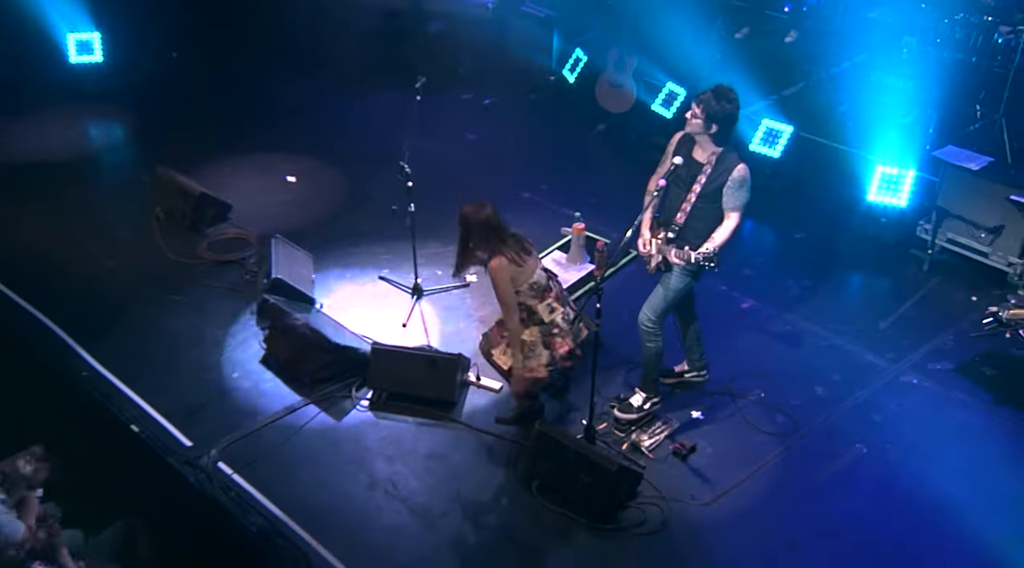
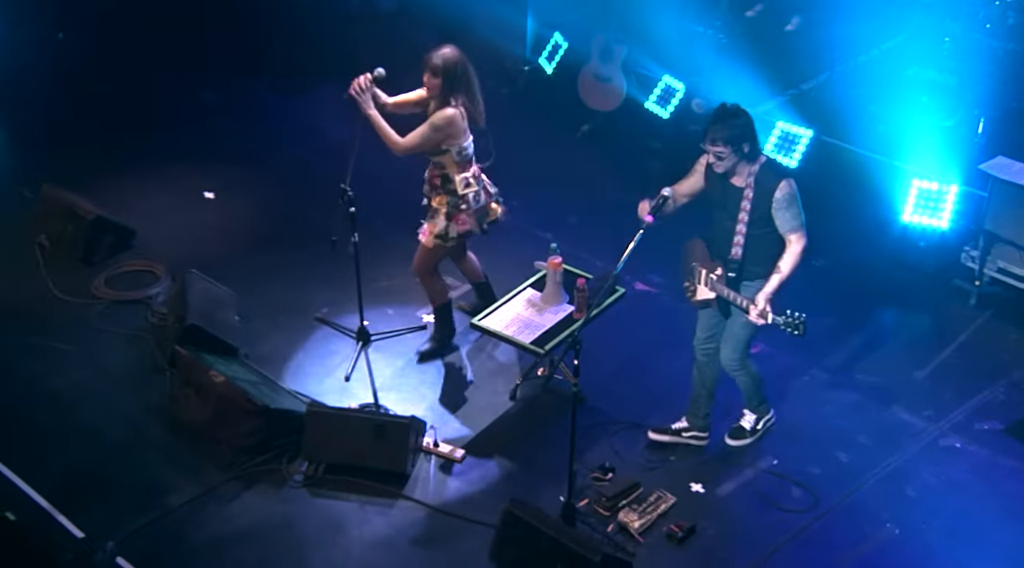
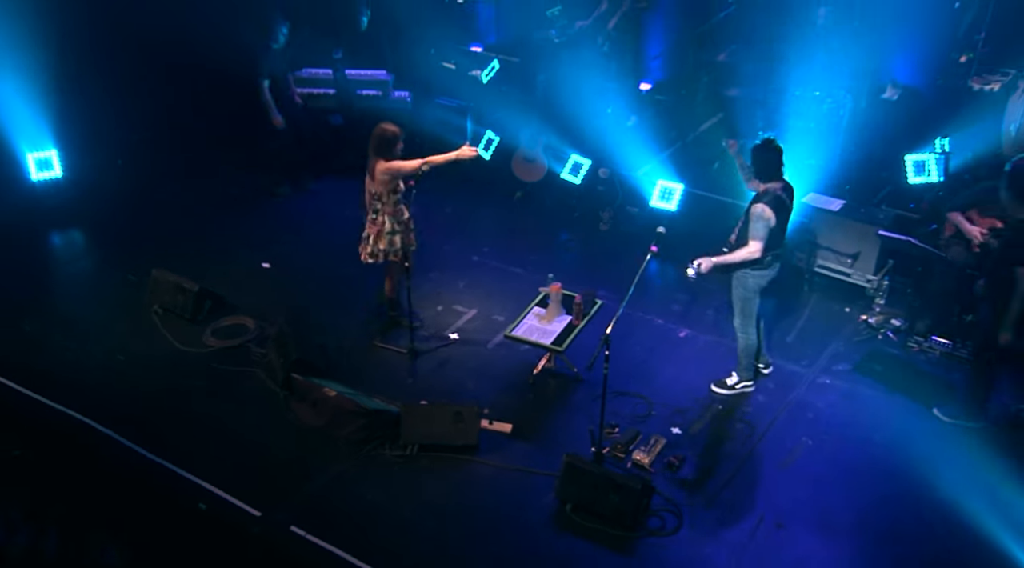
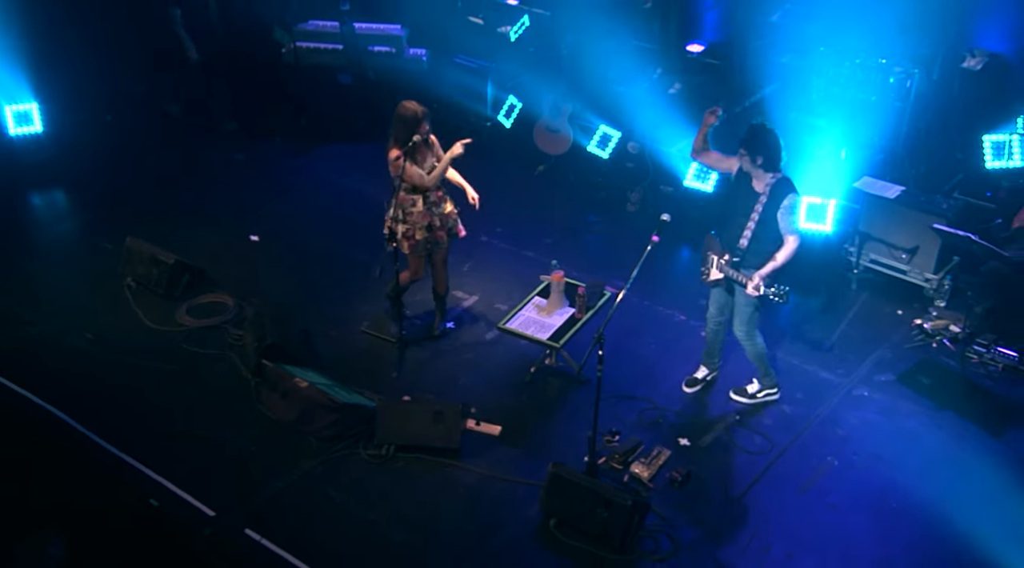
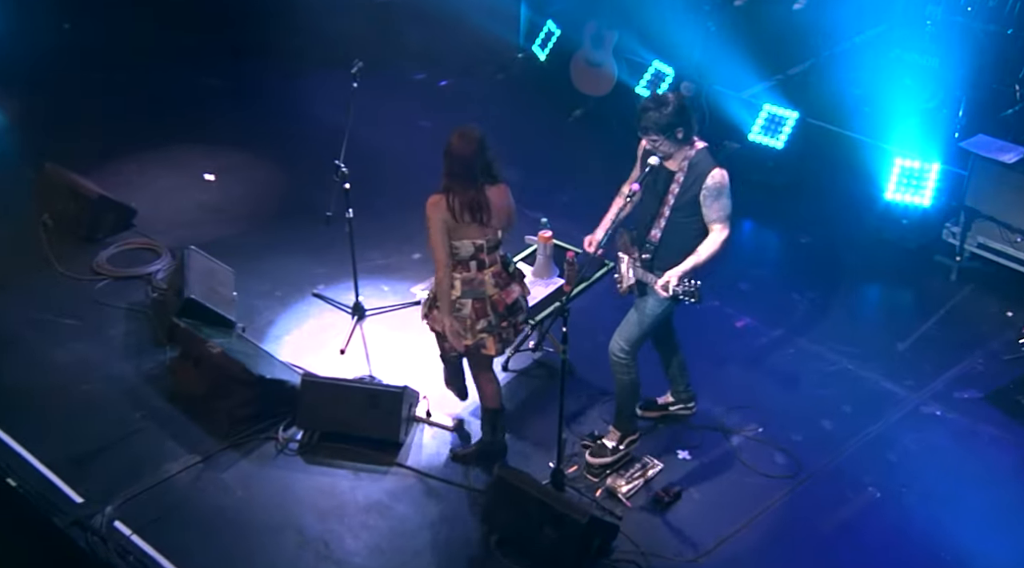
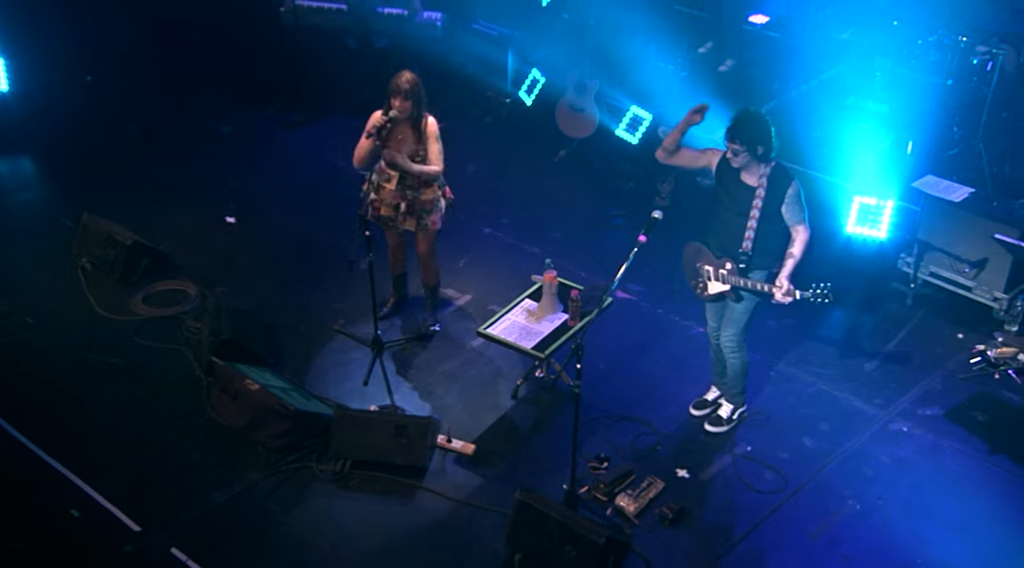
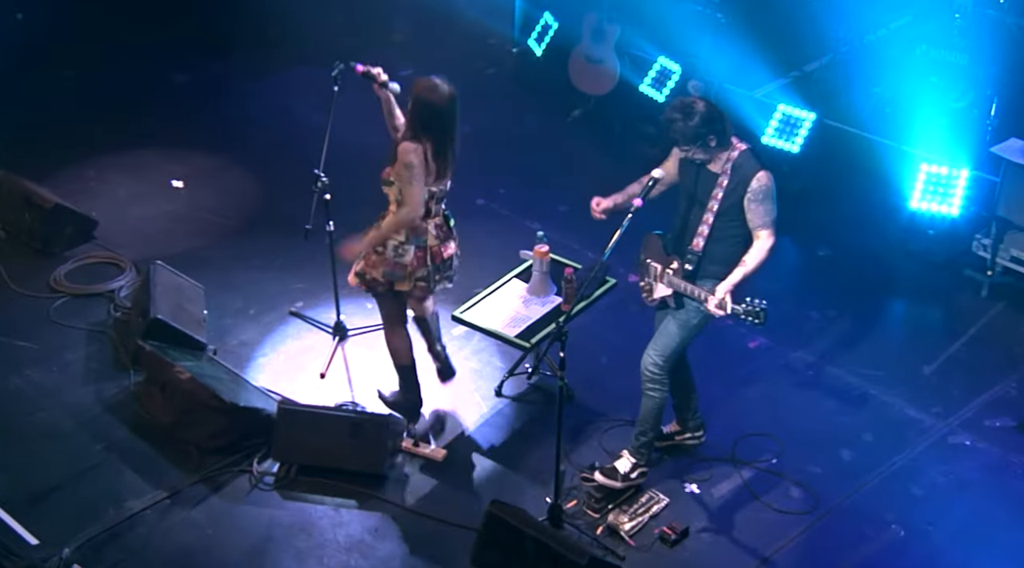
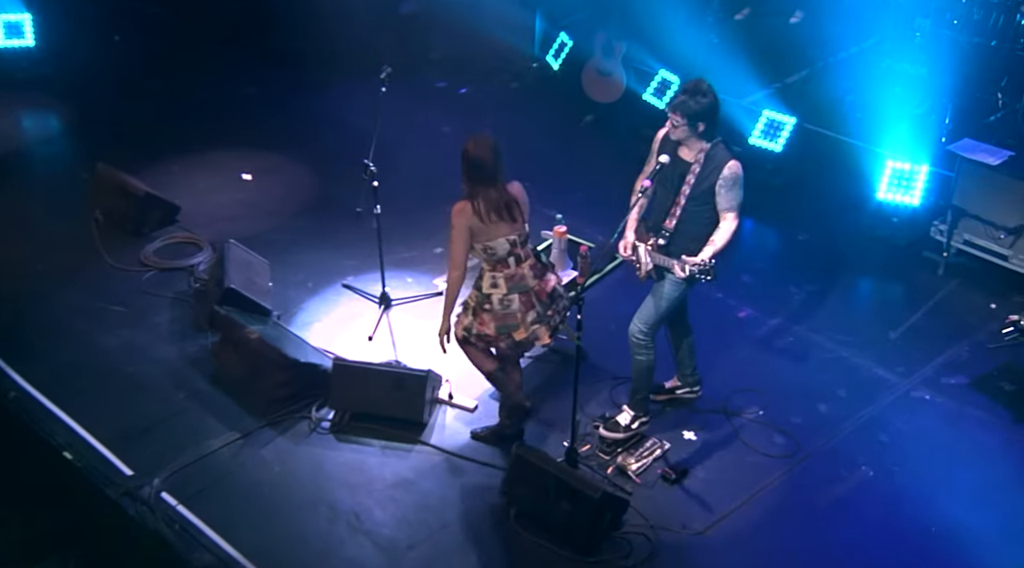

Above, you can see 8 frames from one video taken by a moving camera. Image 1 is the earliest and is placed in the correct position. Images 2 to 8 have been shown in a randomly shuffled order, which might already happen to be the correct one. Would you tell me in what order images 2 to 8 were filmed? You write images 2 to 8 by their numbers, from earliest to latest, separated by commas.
8, 5, 7, 2, 6, 4, 3
